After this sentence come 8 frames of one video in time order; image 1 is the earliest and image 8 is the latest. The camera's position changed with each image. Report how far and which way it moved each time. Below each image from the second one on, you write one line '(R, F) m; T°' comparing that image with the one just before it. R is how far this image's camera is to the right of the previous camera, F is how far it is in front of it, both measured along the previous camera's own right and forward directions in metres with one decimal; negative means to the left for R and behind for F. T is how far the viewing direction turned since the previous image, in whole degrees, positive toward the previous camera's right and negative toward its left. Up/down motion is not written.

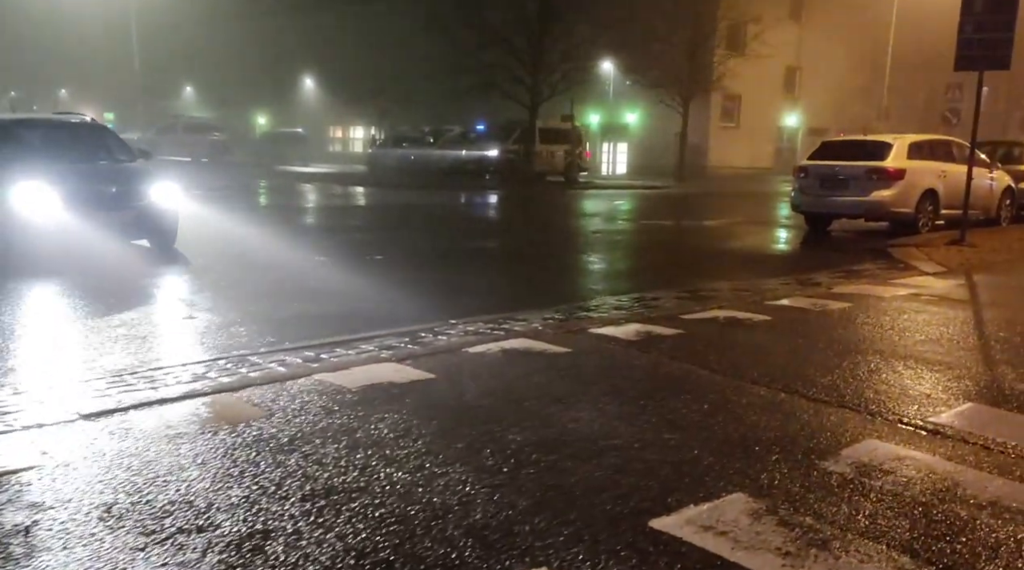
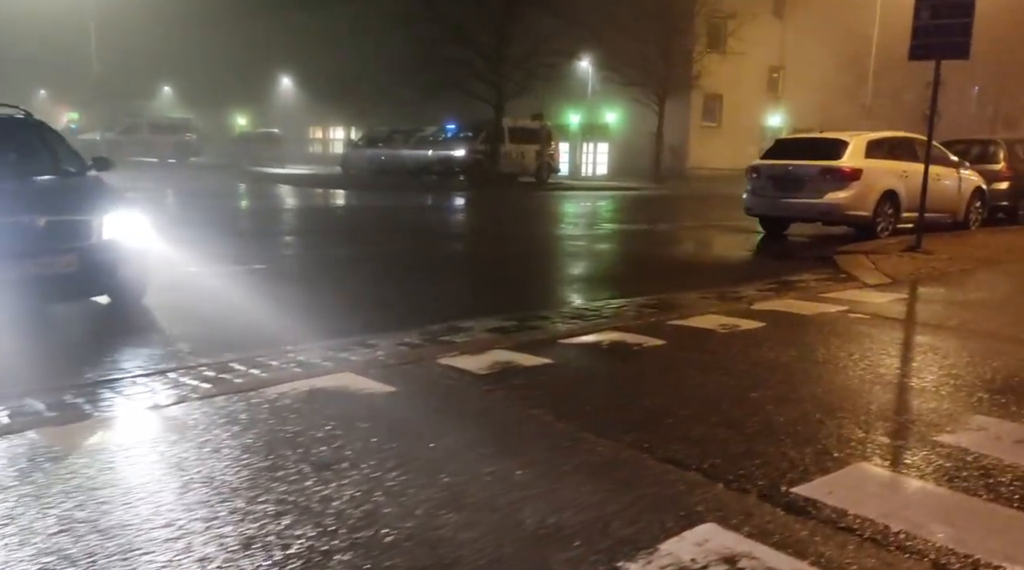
(+1.0, +1.1) m; 0°
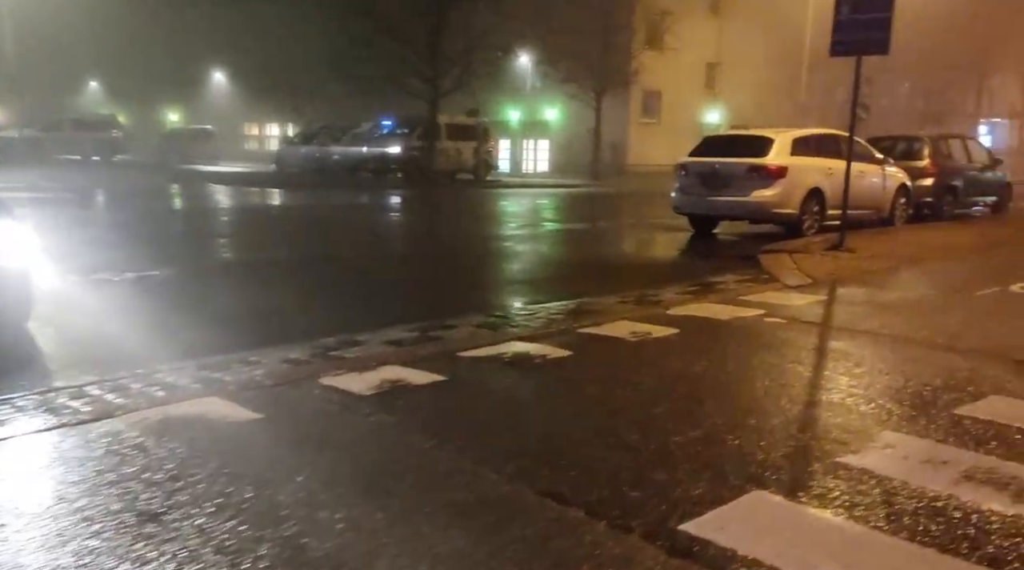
(+0.3, +0.4) m; +3°
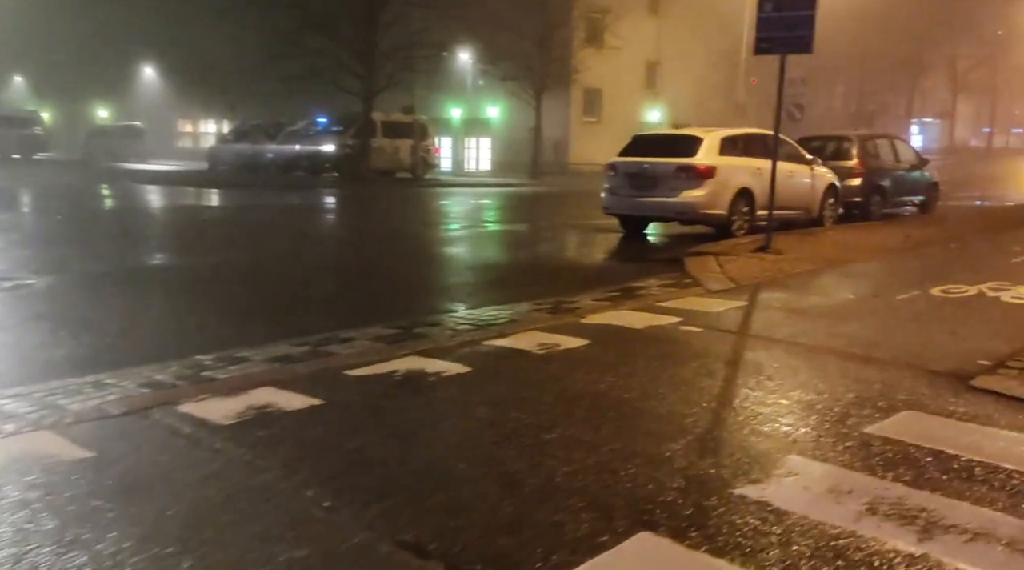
(+0.4, +0.4) m; +3°
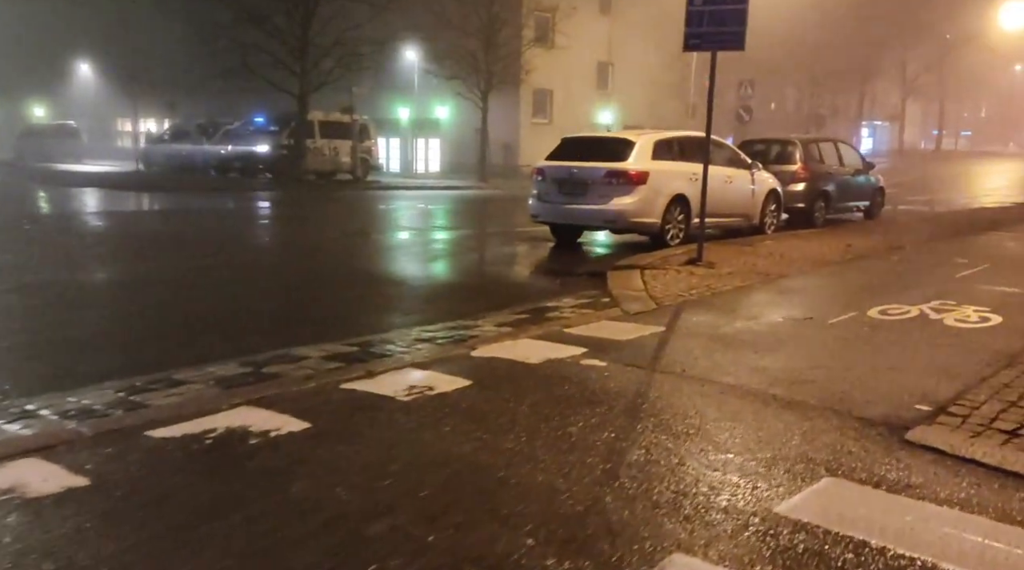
(+0.6, +1.0) m; +3°
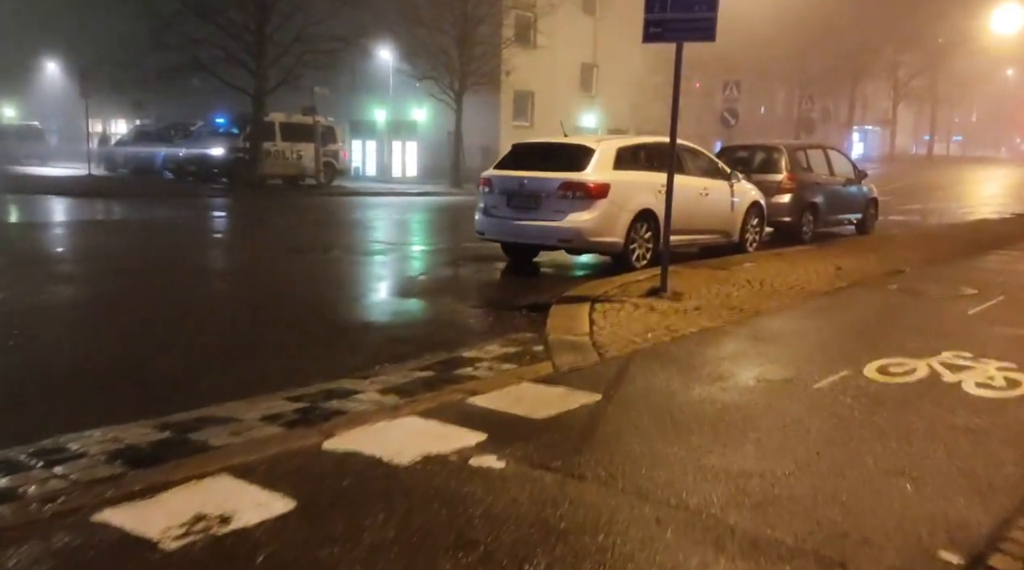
(+0.7, +1.8) m; +1°
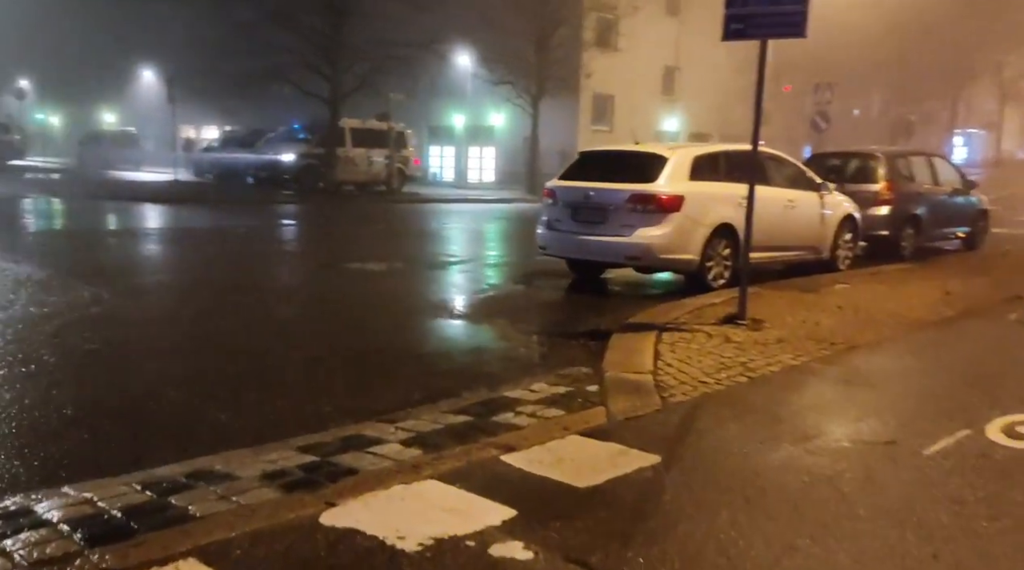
(+0.2, +0.9) m; -5°
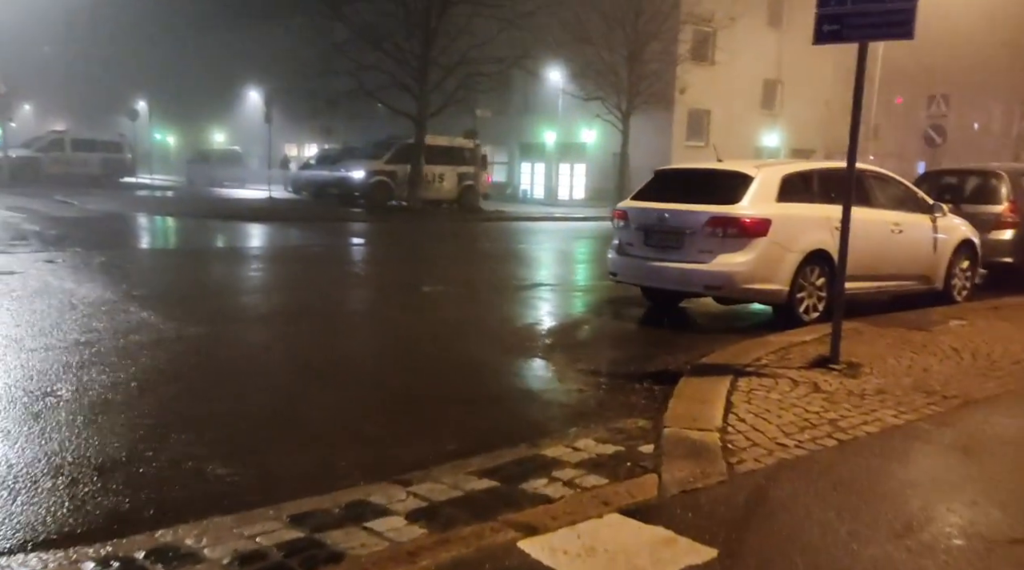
(+0.3, +0.9) m; -6°
